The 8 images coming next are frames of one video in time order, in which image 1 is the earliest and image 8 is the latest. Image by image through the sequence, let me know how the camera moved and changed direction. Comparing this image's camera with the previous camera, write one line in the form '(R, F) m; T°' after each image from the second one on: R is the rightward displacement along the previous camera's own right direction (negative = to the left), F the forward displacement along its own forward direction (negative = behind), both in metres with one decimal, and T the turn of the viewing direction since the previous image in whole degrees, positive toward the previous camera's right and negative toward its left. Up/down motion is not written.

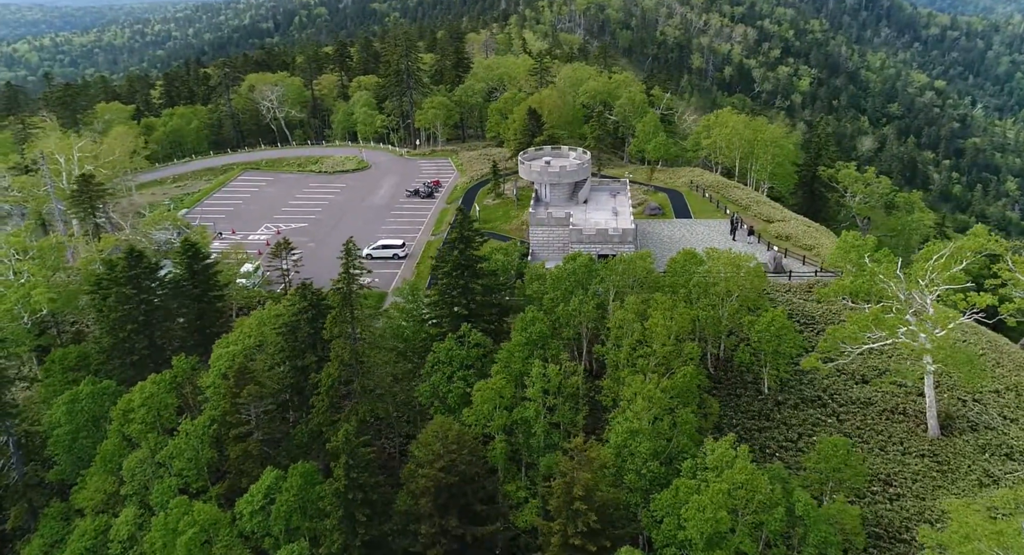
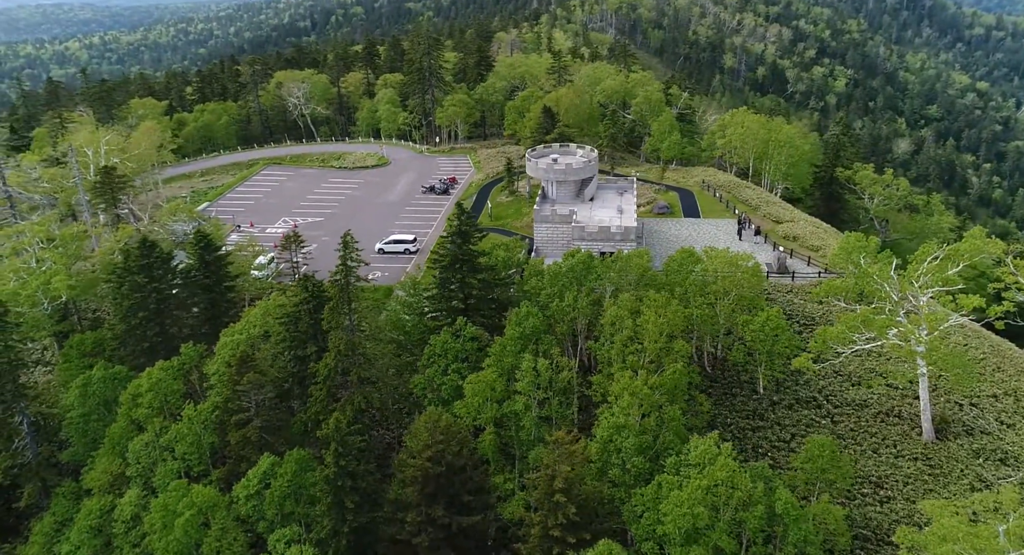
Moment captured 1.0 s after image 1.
(+1.5, -0.4) m; -2°
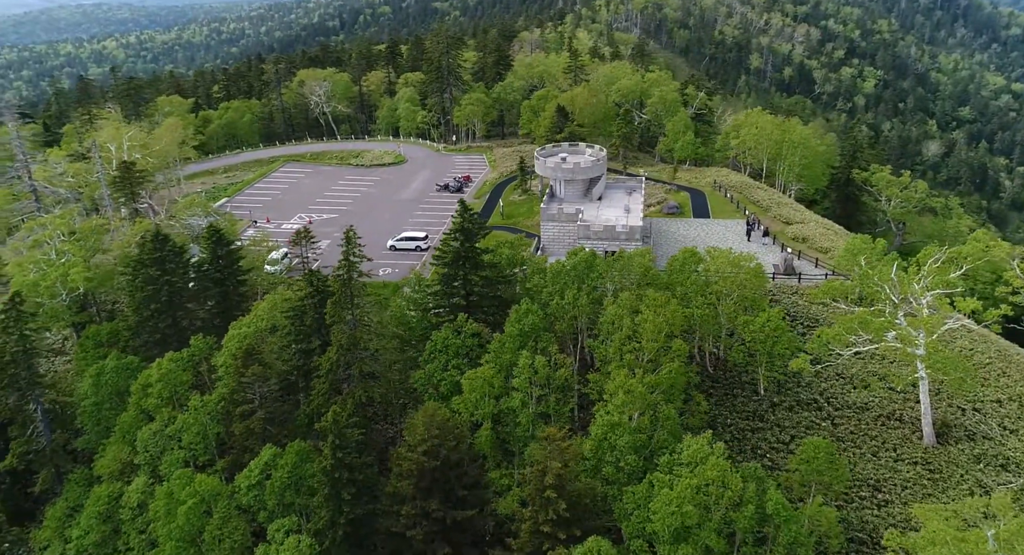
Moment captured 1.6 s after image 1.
(+1.0, -0.2) m; -2°
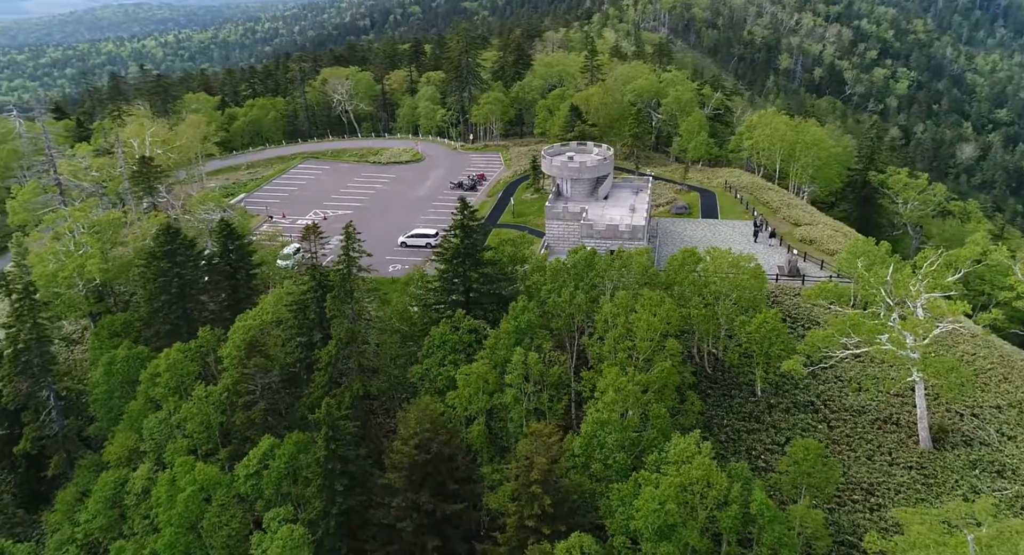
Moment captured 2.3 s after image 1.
(+1.3, -0.3) m; -2°
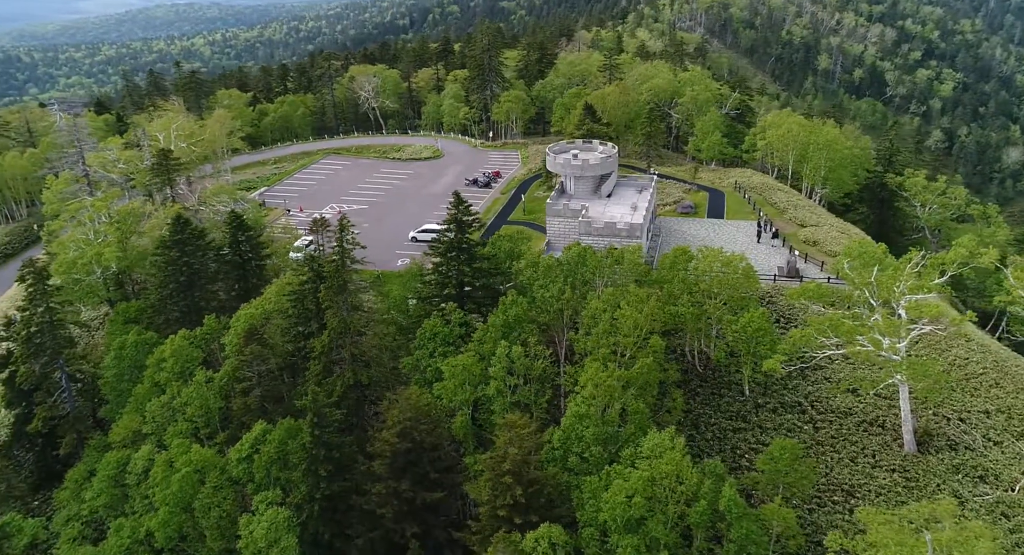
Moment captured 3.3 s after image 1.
(+2.0, -0.4) m; -3°
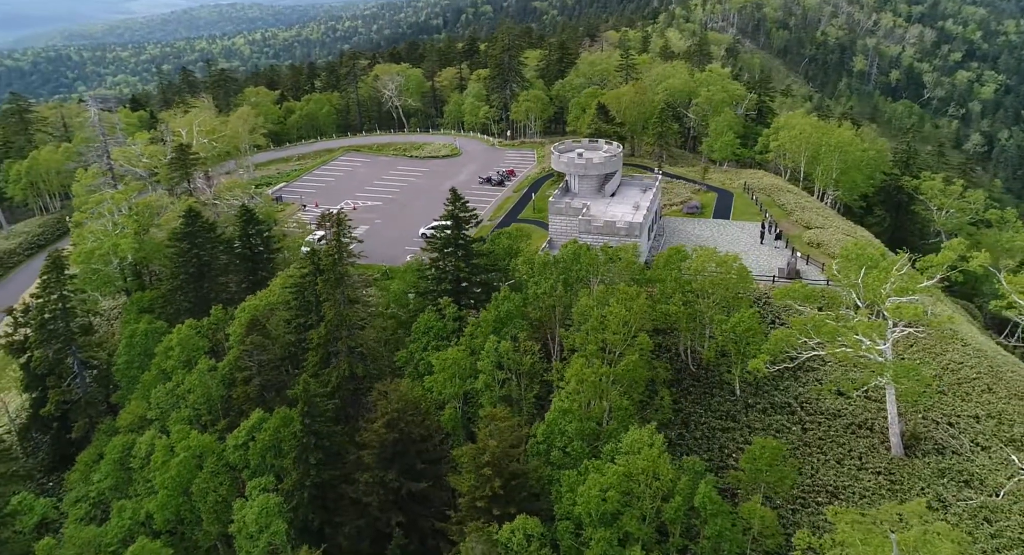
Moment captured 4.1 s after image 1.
(+1.7, -0.4) m; -2°
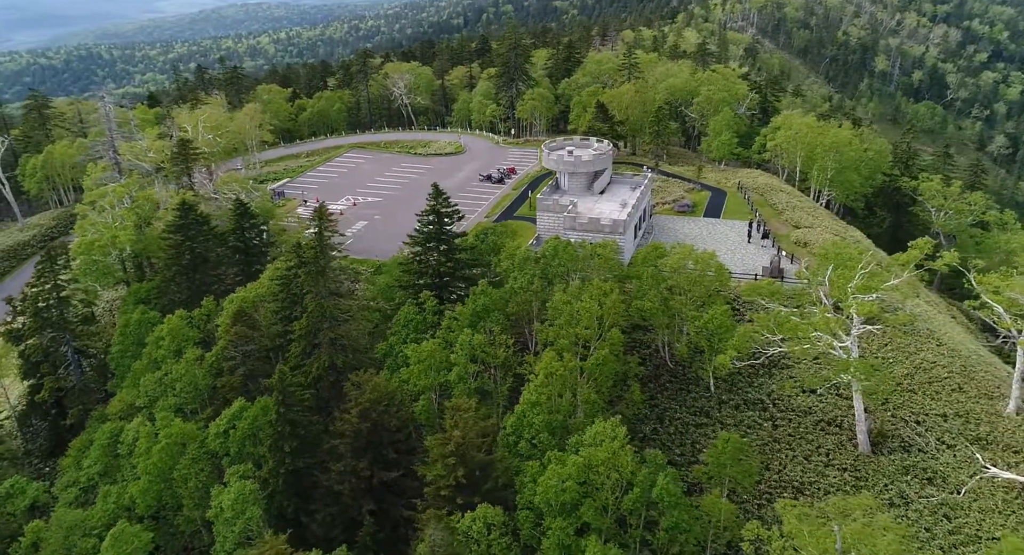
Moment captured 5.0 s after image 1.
(+2.0, -0.4) m; -1°
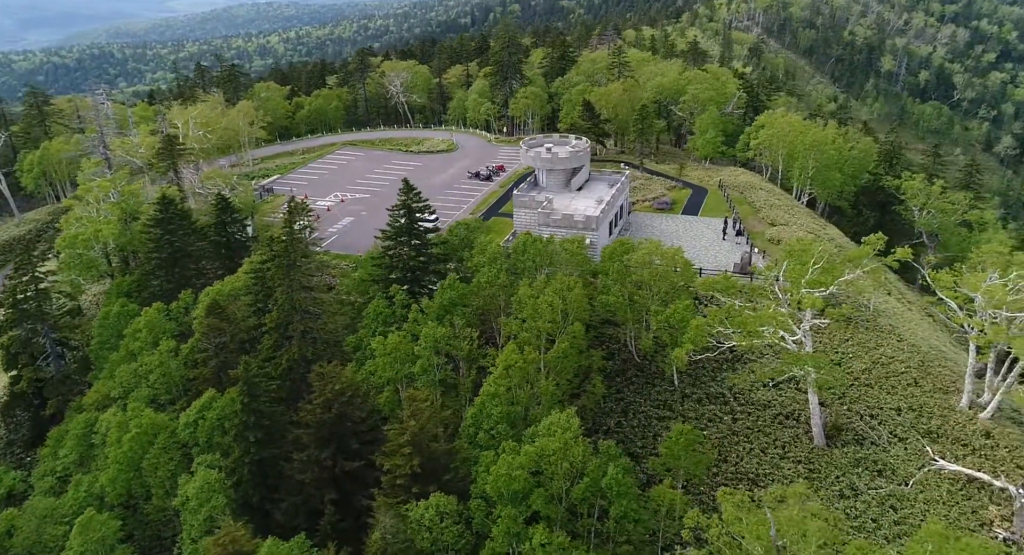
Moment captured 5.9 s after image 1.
(+2.0, -0.4) m; 0°
